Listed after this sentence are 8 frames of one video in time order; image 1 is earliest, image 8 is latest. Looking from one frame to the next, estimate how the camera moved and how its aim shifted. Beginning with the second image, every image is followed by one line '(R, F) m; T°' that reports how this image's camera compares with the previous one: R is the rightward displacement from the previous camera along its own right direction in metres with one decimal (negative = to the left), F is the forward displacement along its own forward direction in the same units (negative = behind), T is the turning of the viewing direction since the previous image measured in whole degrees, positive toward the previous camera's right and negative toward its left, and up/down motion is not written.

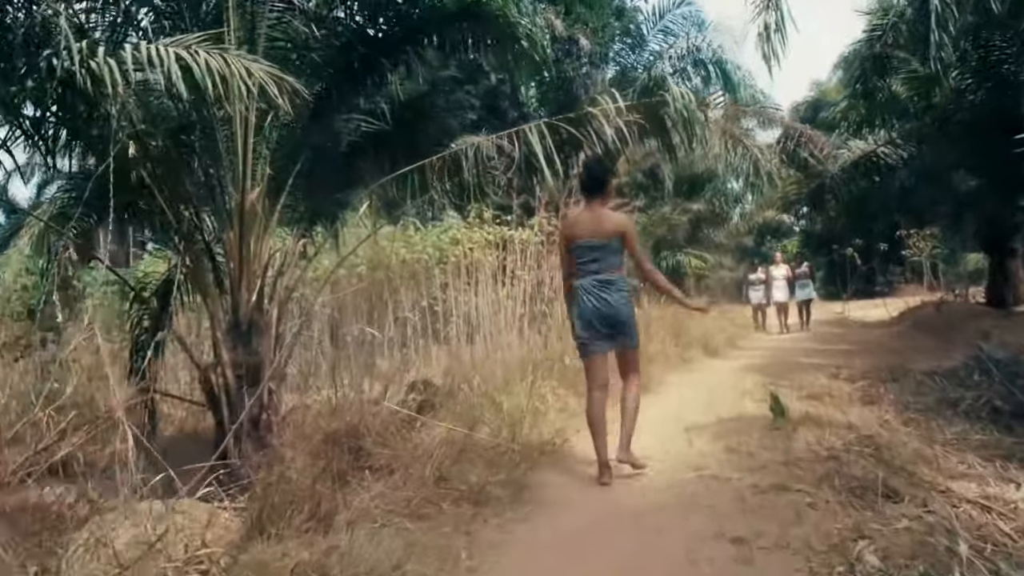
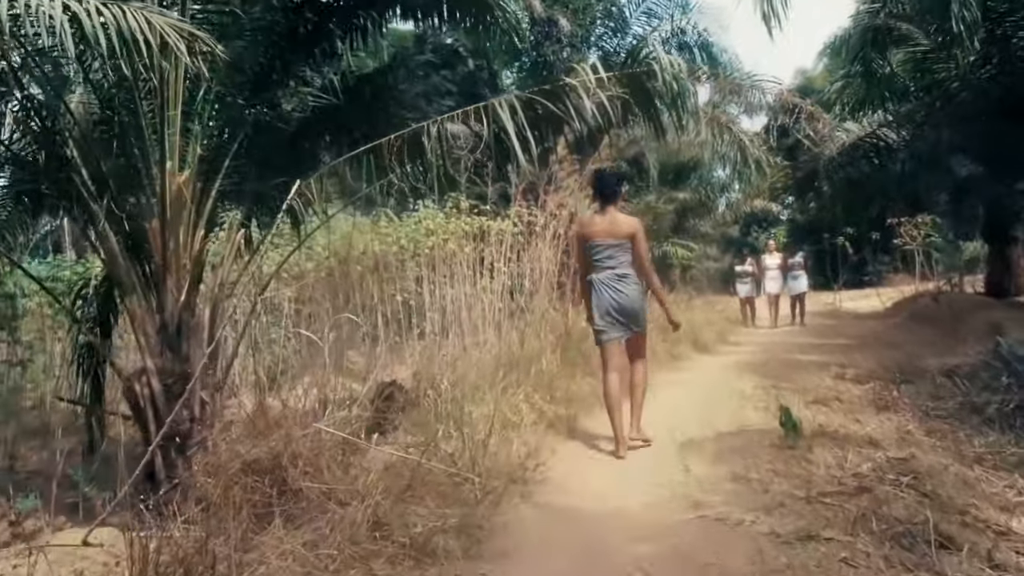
(+0.1, +0.7) m; +1°
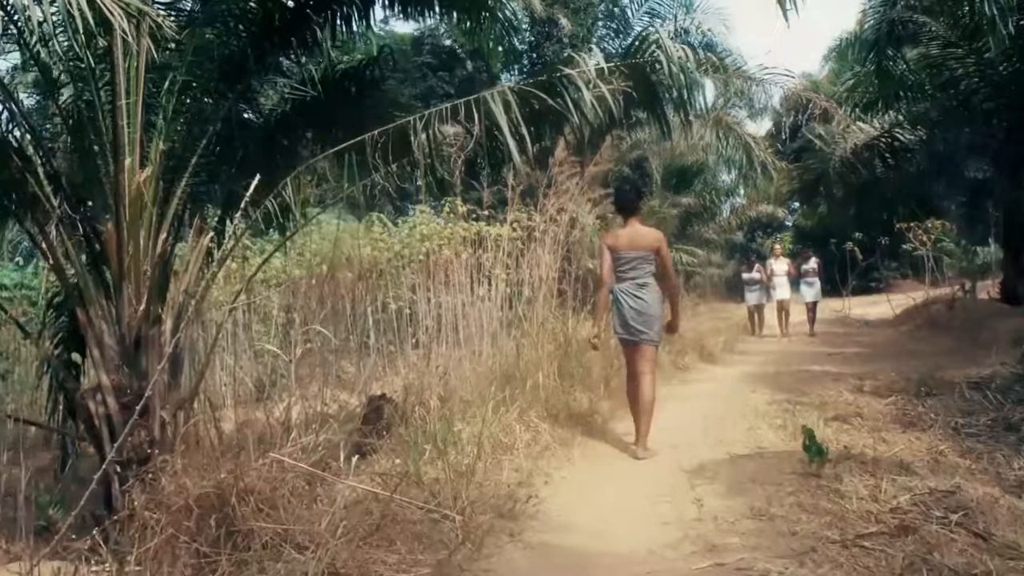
(0.0, +0.4) m; 0°
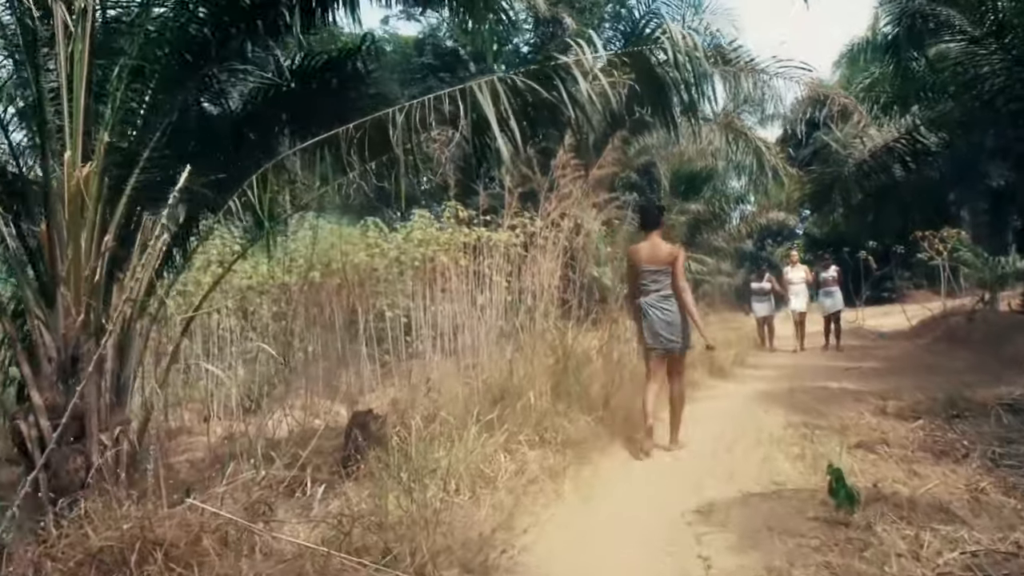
(+0.1, +0.5) m; 0°
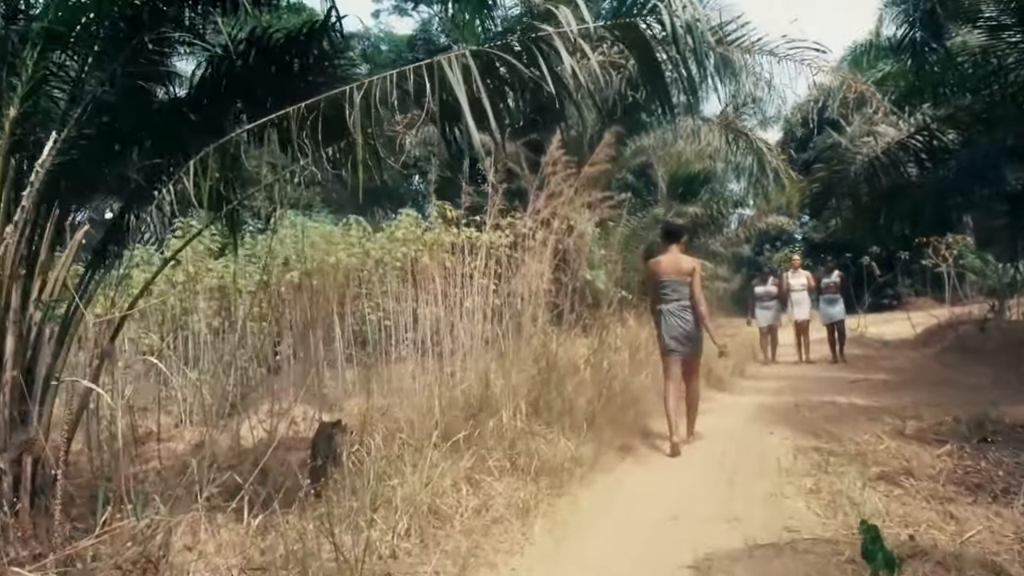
(+0.1, +0.6) m; 0°
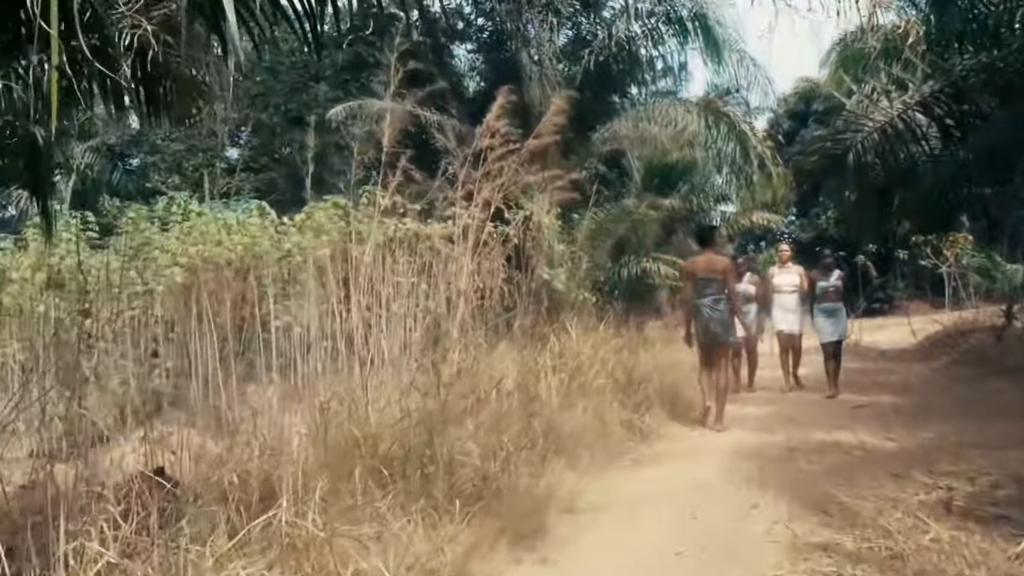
(+0.4, +1.6) m; +1°
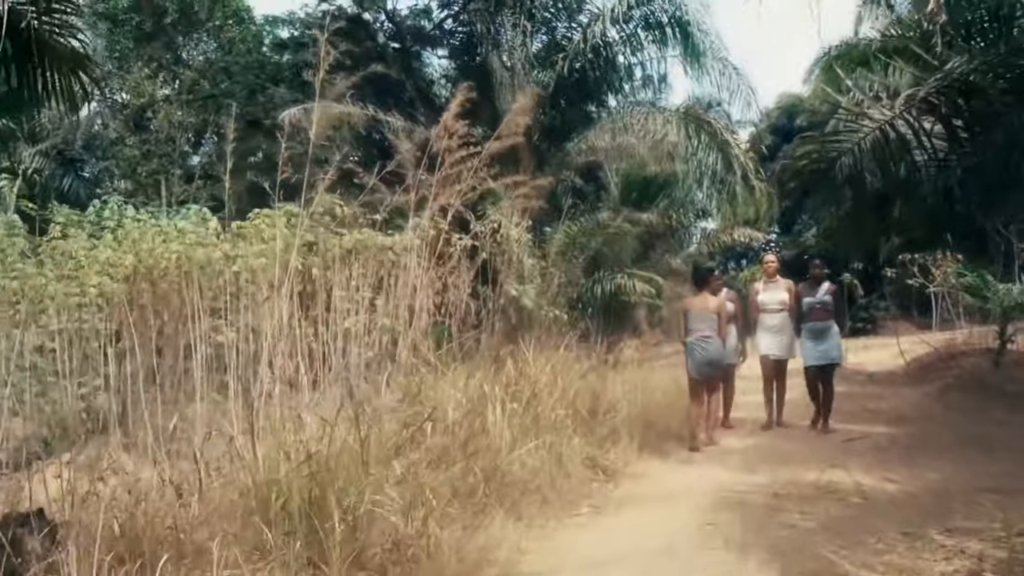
(+0.1, +0.6) m; +1°
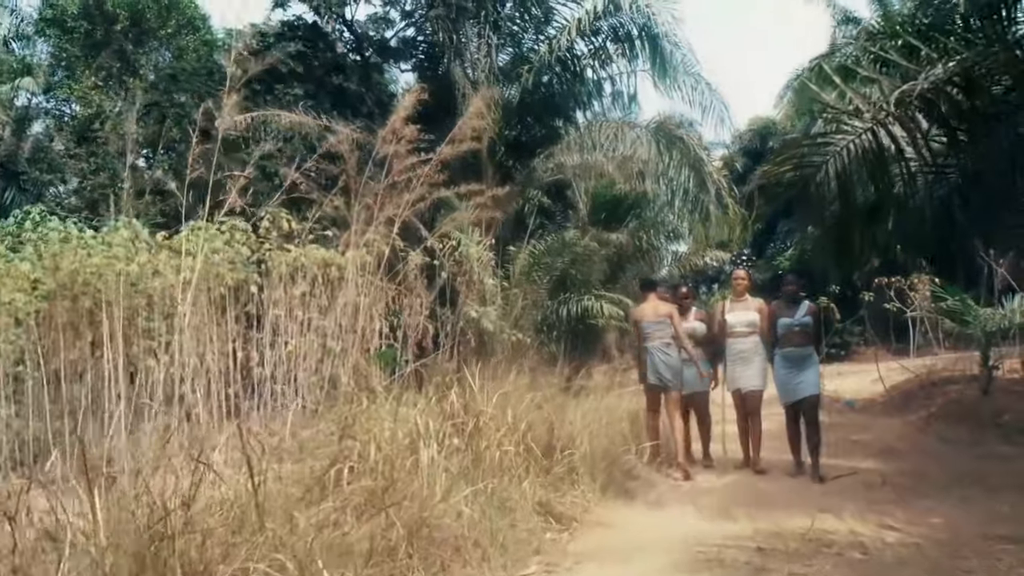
(+0.1, +0.6) m; +1°
